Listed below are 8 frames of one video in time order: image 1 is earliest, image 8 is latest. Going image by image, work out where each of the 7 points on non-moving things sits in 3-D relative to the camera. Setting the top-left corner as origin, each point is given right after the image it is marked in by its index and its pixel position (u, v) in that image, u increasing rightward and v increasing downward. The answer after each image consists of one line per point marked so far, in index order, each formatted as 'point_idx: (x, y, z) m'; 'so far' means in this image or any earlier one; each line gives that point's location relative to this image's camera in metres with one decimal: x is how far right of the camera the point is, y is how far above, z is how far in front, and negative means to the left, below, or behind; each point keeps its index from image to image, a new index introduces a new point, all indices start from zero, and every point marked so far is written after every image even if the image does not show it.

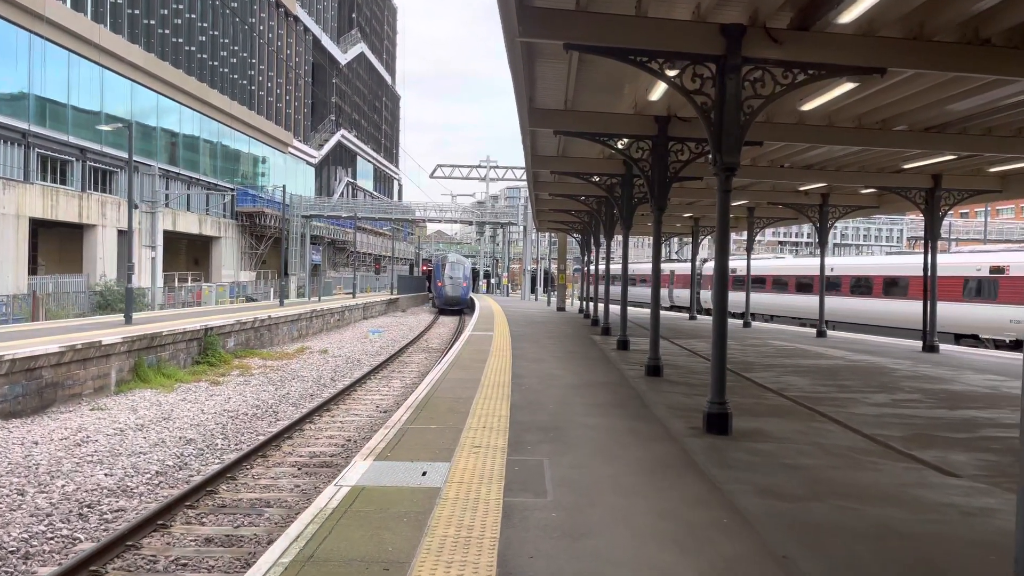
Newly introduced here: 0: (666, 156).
0: (+2.0, +1.7, +10.7) m
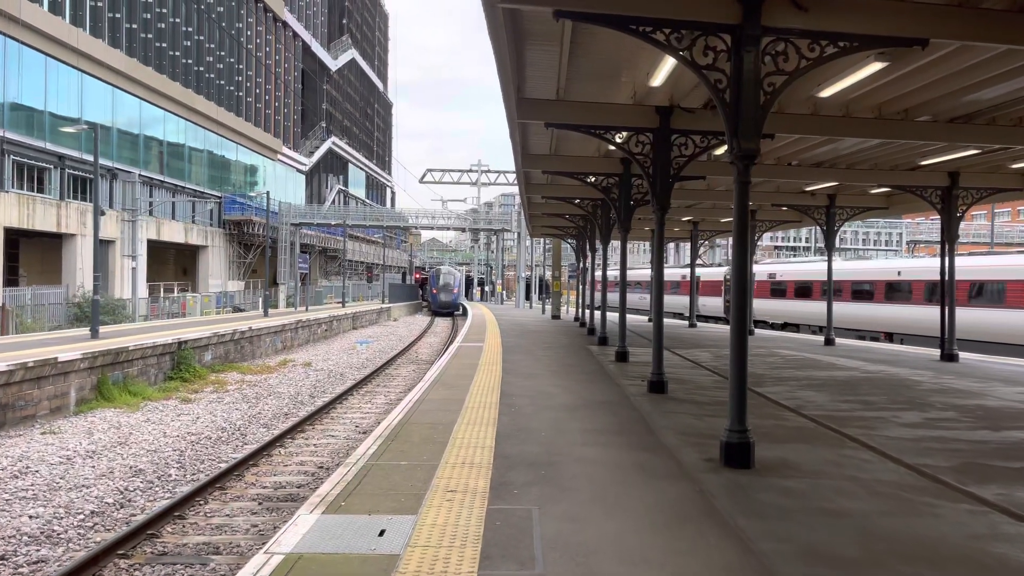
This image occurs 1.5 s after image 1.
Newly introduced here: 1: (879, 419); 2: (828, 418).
0: (+1.9, +1.6, +9.7) m
1: (+3.8, -1.4, +8.4) m
2: (+3.3, -1.4, +8.4) m
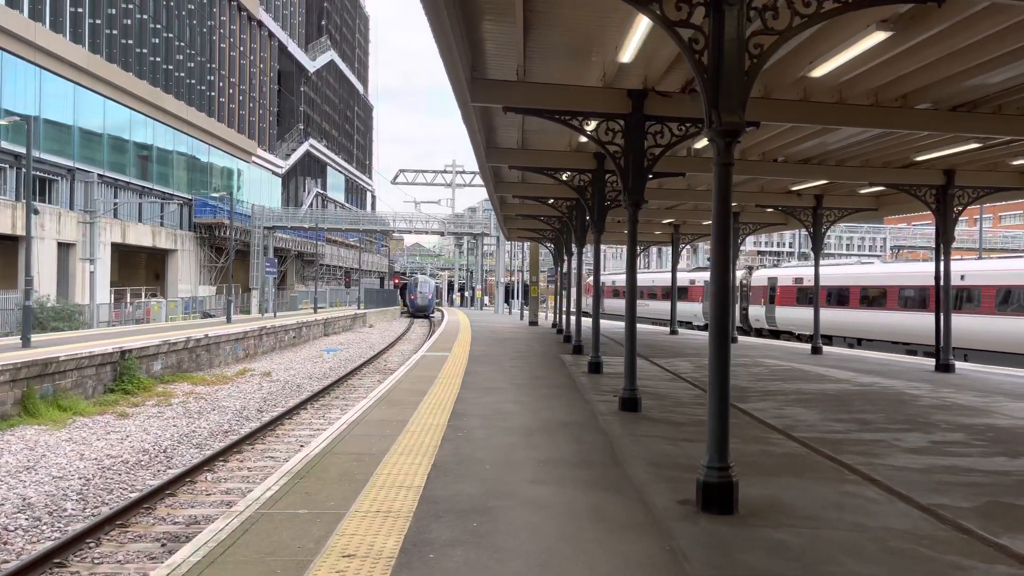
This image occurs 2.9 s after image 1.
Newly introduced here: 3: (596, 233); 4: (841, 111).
0: (+1.4, +1.6, +8.7) m
1: (+3.3, -1.4, +7.3) m
2: (+2.8, -1.4, +7.4) m
3: (+1.3, +0.9, +12.7) m
4: (+3.8, +2.0, +9.2) m
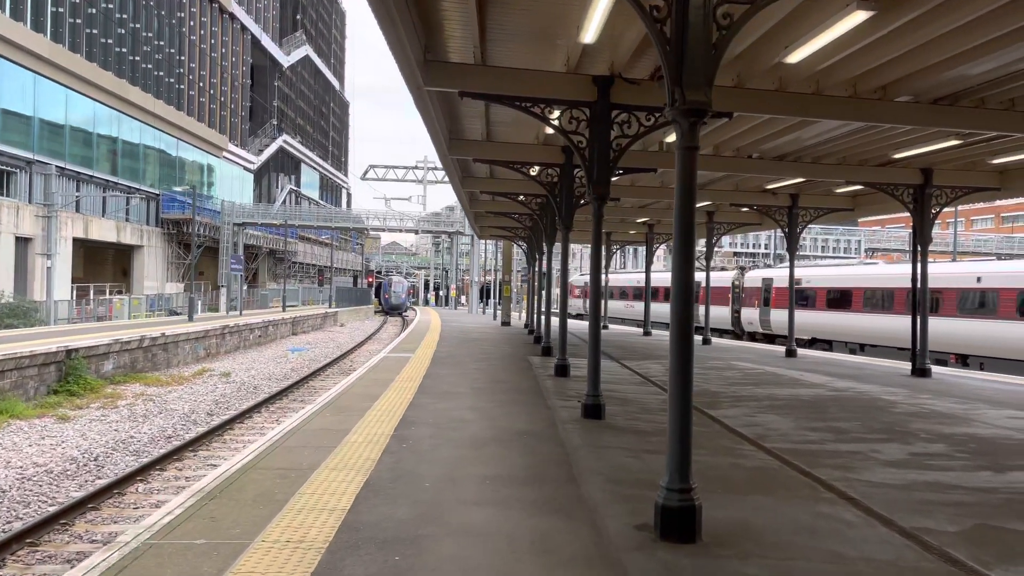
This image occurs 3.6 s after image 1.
0: (+1.0, +1.6, +8.1) m
1: (+2.9, -1.4, +6.8) m
2: (+2.4, -1.4, +6.9) m
3: (+0.8, +0.9, +12.2) m
4: (+3.3, +2.0, +8.7) m
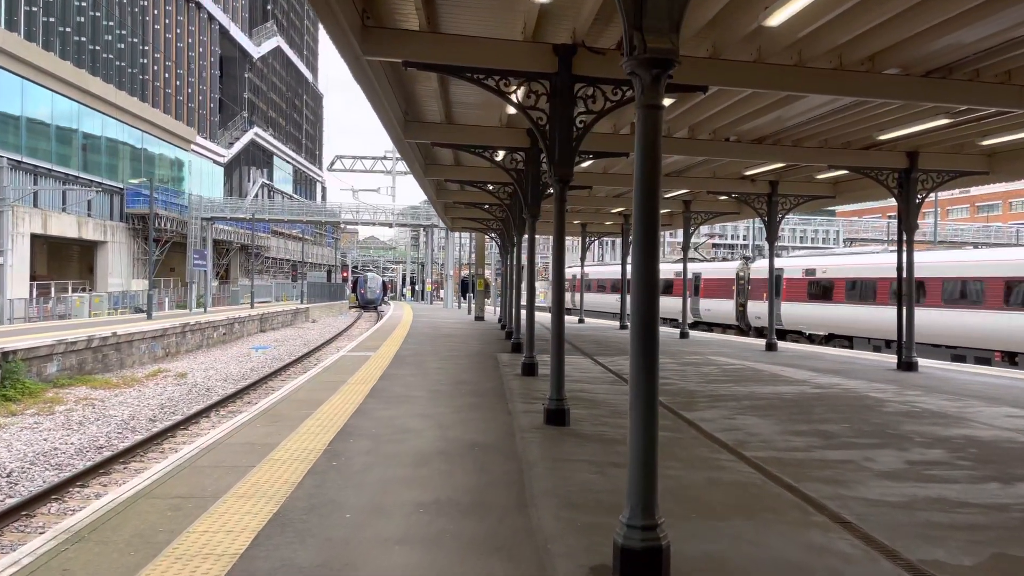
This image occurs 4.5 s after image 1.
0: (+0.5, +1.7, +7.3) m
1: (+2.5, -1.3, +6.1) m
2: (+2.0, -1.3, +6.1) m
3: (+0.2, +1.0, +11.4) m
4: (+2.9, +2.1, +8.0) m
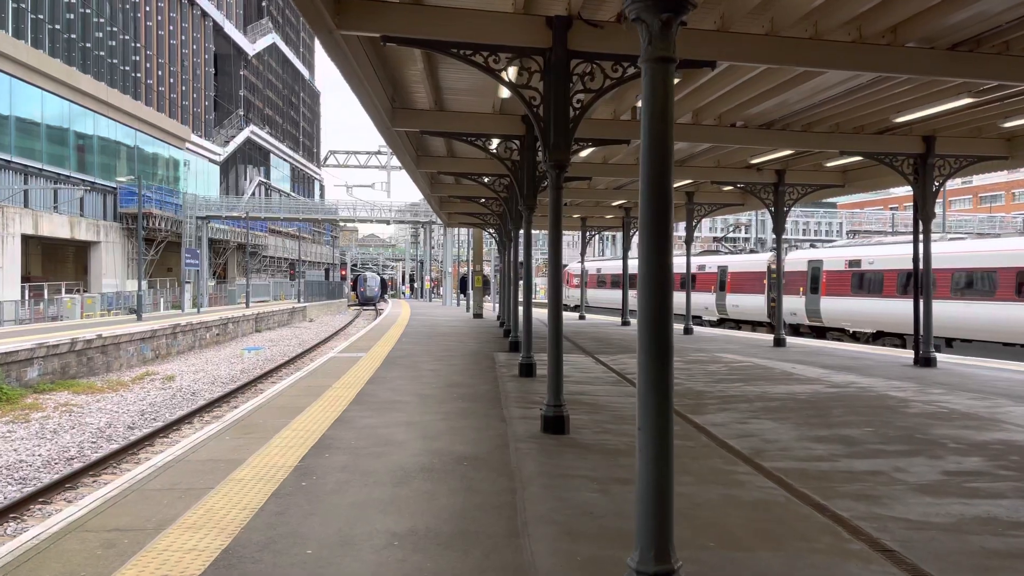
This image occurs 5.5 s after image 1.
0: (+0.5, +1.7, +6.7) m
1: (+2.5, -1.3, +5.5) m
2: (+2.0, -1.3, +5.5) m
3: (+0.2, +1.0, +10.8) m
4: (+2.8, +2.2, +7.4) m
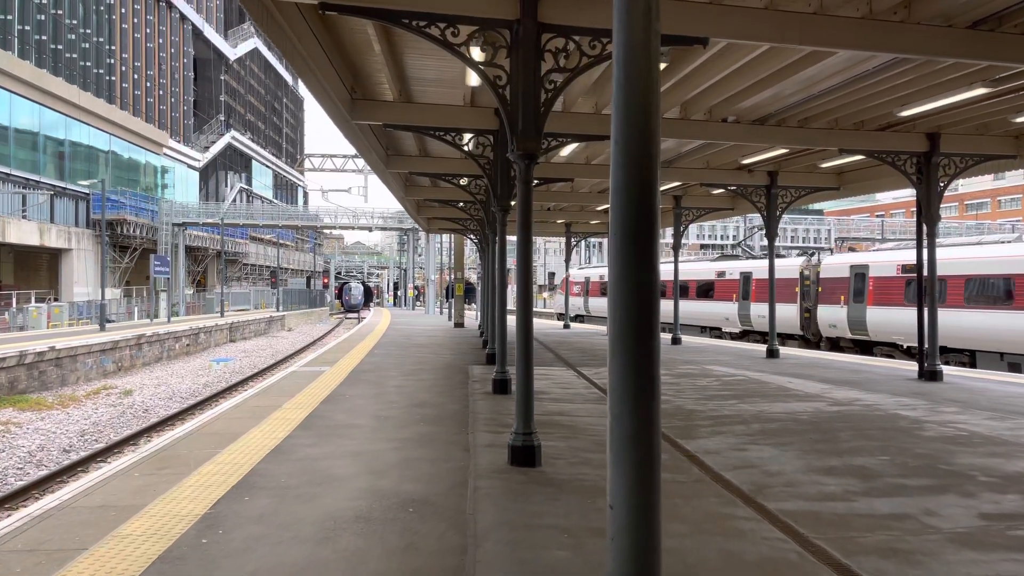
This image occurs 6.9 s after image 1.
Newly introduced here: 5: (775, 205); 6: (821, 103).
0: (+0.2, +1.6, +5.8) m
1: (+2.2, -1.3, +4.6) m
2: (+1.7, -1.3, +4.6) m
3: (-0.2, +0.9, +9.8) m
4: (+2.5, +2.1, +6.5) m
5: (+4.8, +1.5, +14.6) m
6: (+3.7, +2.2, +9.5) m
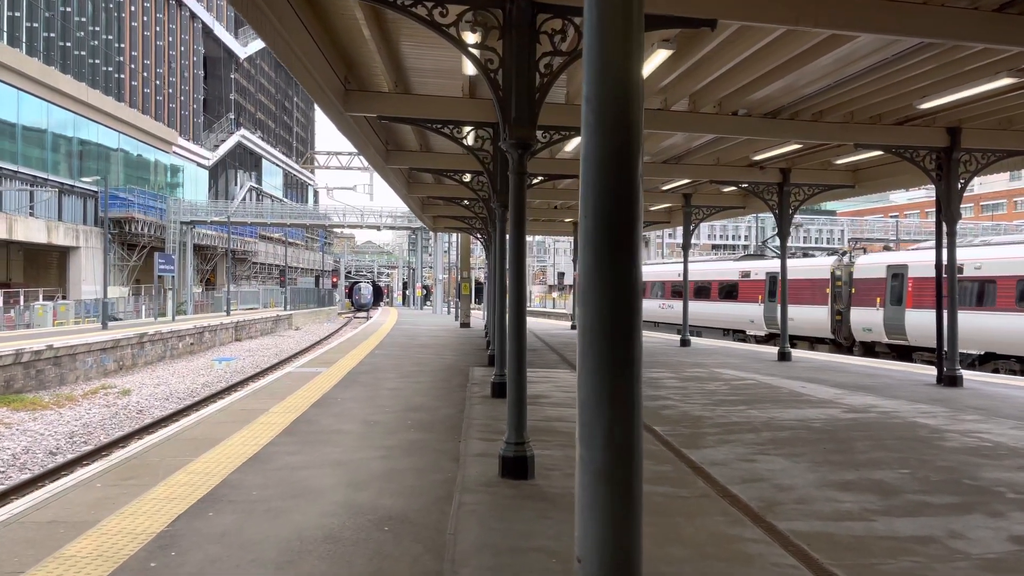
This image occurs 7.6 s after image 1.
0: (+0.1, +1.6, +5.4) m
1: (+2.2, -1.3, +4.2) m
2: (+1.6, -1.3, +4.2) m
3: (-0.2, +0.9, +9.4) m
4: (+2.5, +2.1, +6.1) m
5: (+4.9, +1.5, +14.2) m
6: (+3.7, +2.2, +9.0) m
